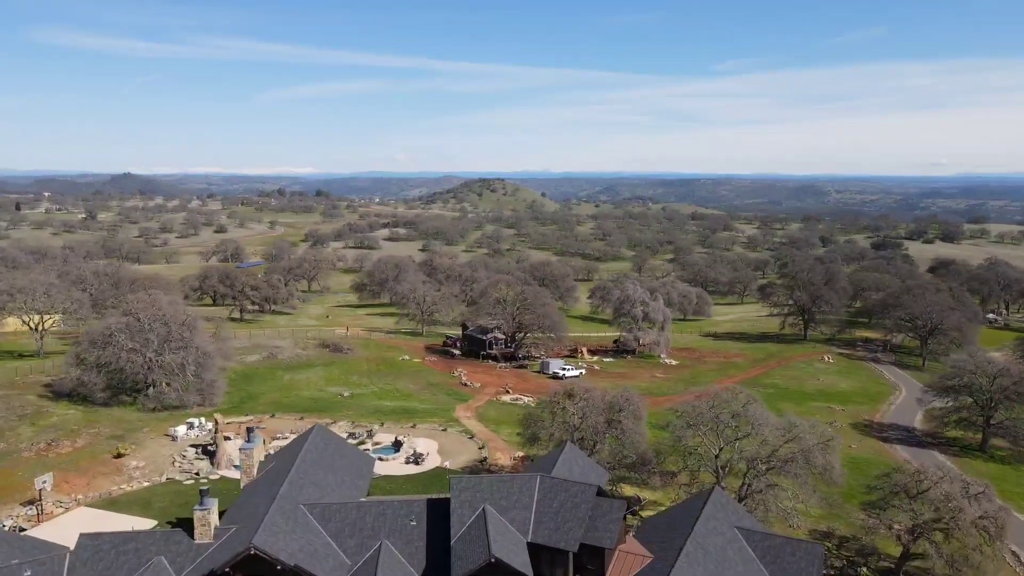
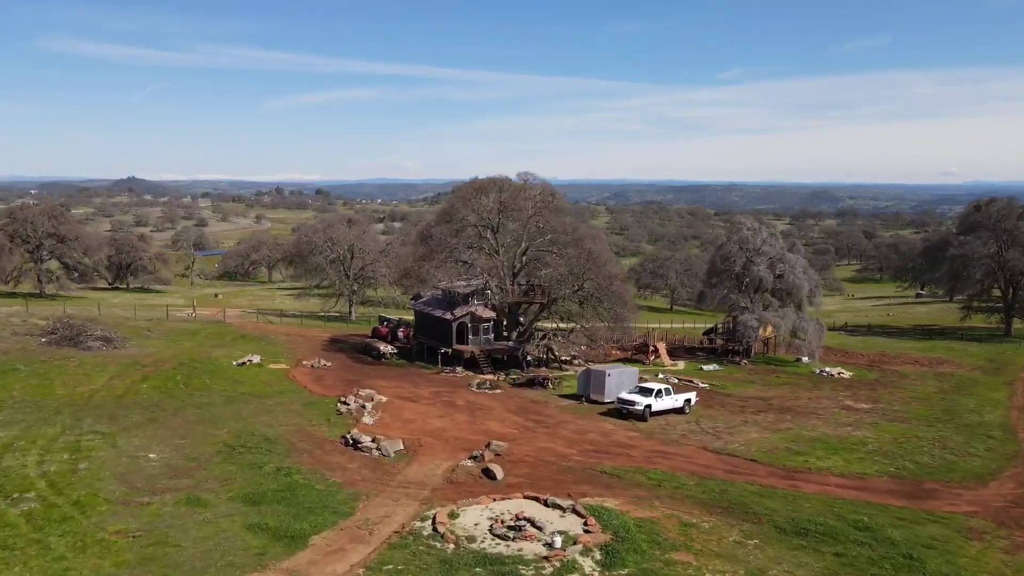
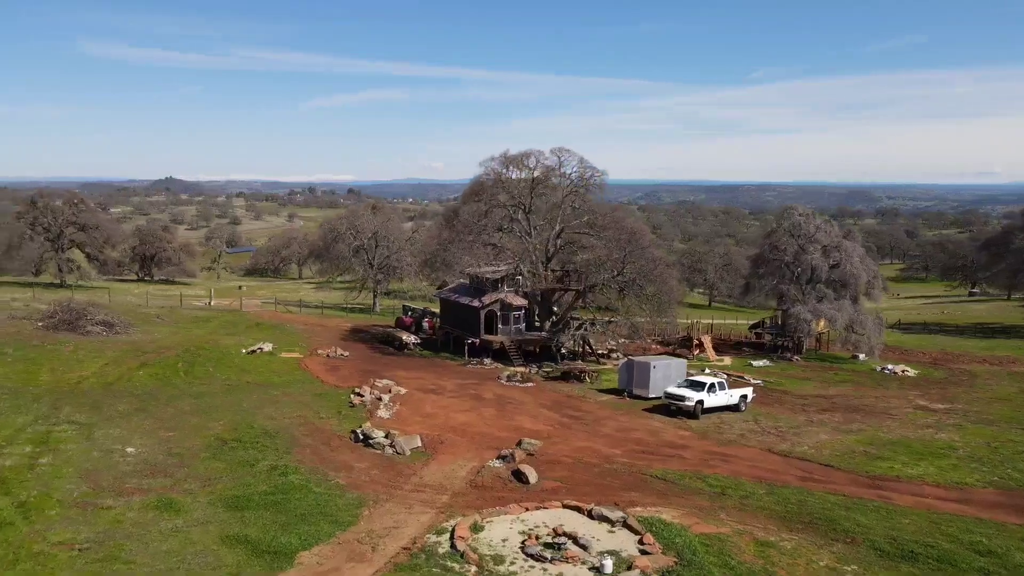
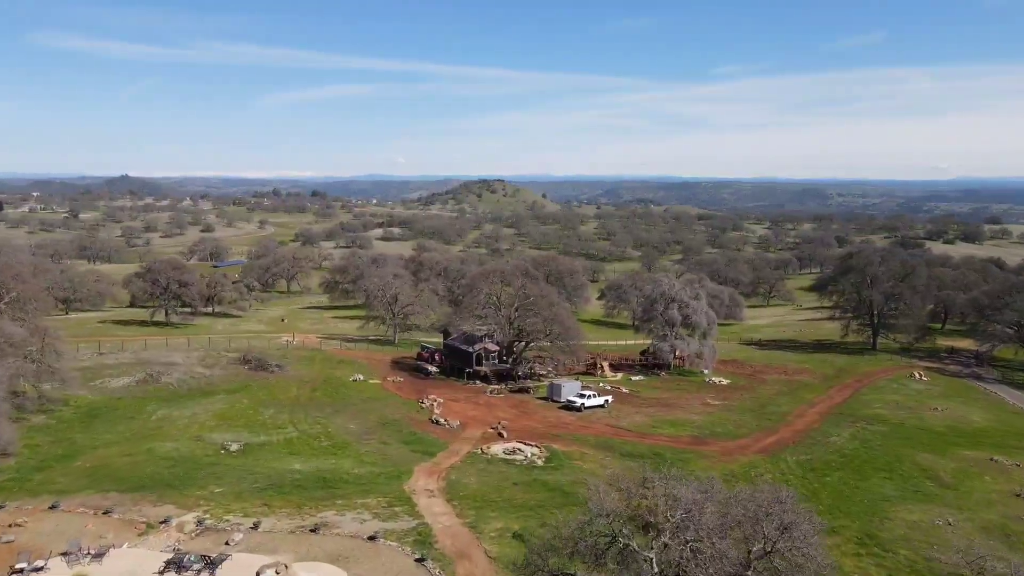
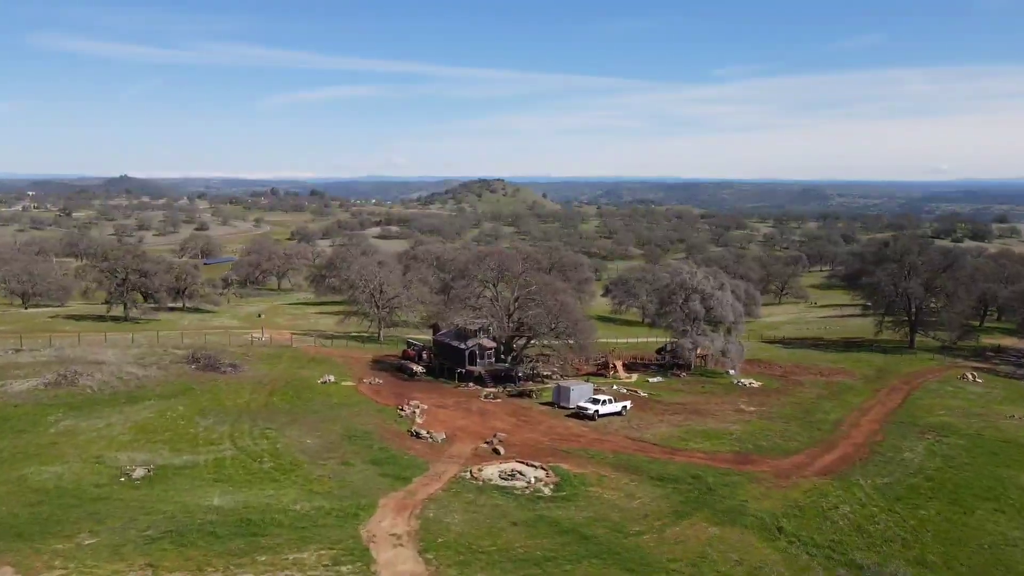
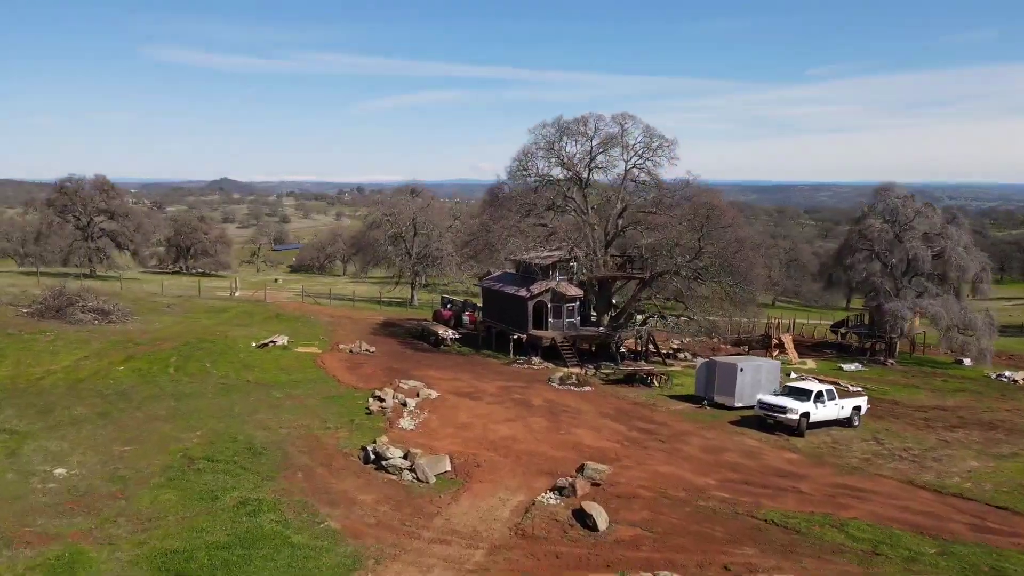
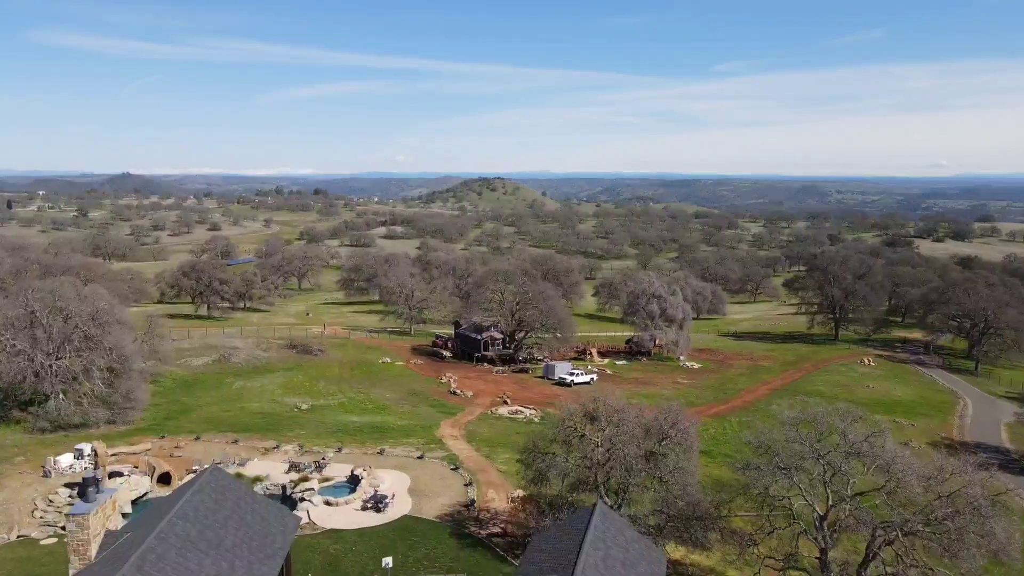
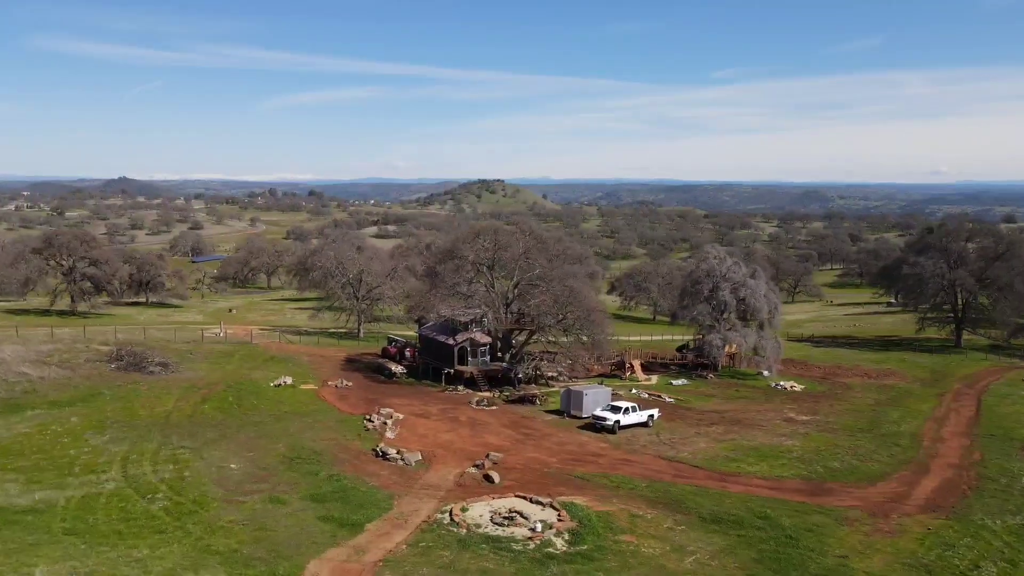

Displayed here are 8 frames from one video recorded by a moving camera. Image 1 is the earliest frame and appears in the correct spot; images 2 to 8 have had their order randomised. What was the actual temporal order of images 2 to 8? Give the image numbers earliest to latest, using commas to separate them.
7, 4, 5, 8, 2, 3, 6
